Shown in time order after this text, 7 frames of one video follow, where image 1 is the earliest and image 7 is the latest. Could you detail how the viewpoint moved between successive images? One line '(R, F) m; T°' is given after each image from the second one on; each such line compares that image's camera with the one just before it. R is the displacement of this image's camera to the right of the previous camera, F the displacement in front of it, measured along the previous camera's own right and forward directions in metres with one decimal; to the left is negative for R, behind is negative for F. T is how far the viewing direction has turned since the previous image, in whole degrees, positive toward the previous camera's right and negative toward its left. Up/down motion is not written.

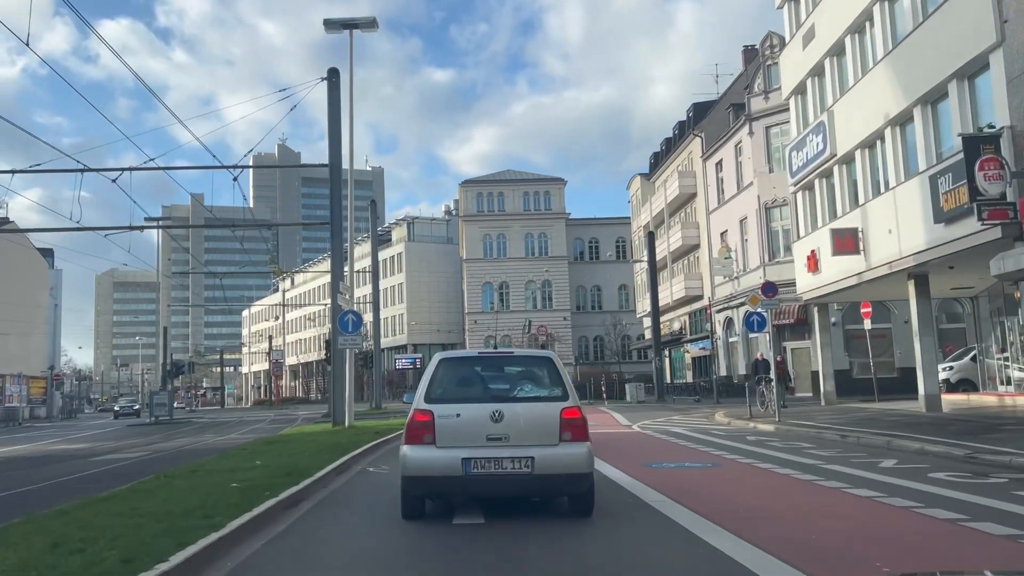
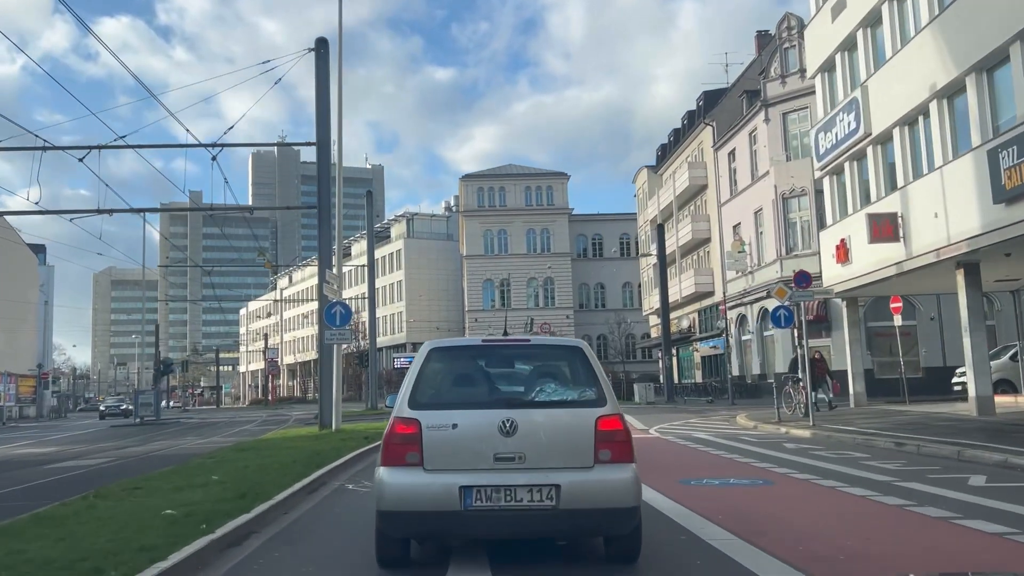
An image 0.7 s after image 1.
(-0.1, +2.2) m; 0°
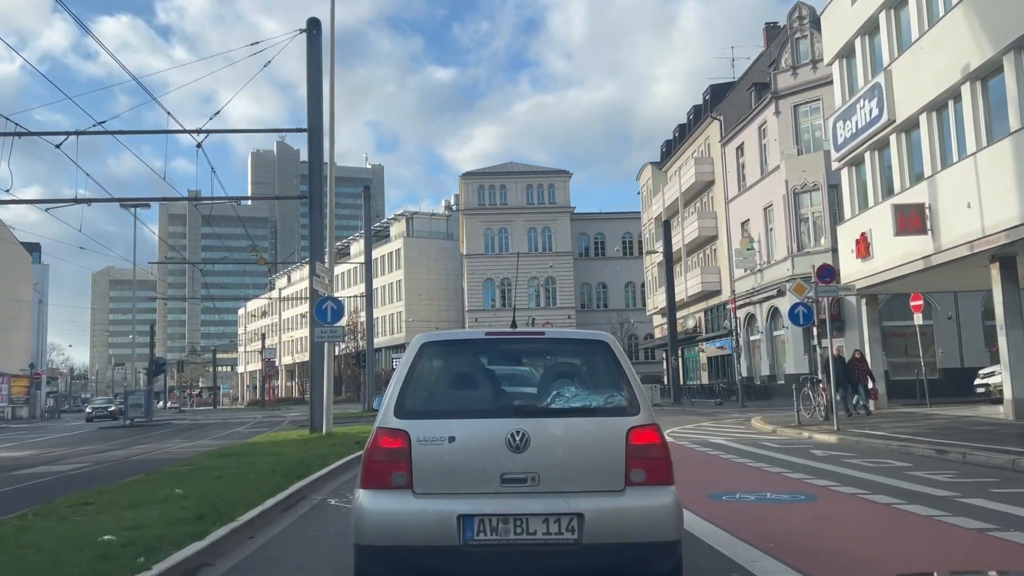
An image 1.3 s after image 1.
(-0.1, +1.3) m; 0°
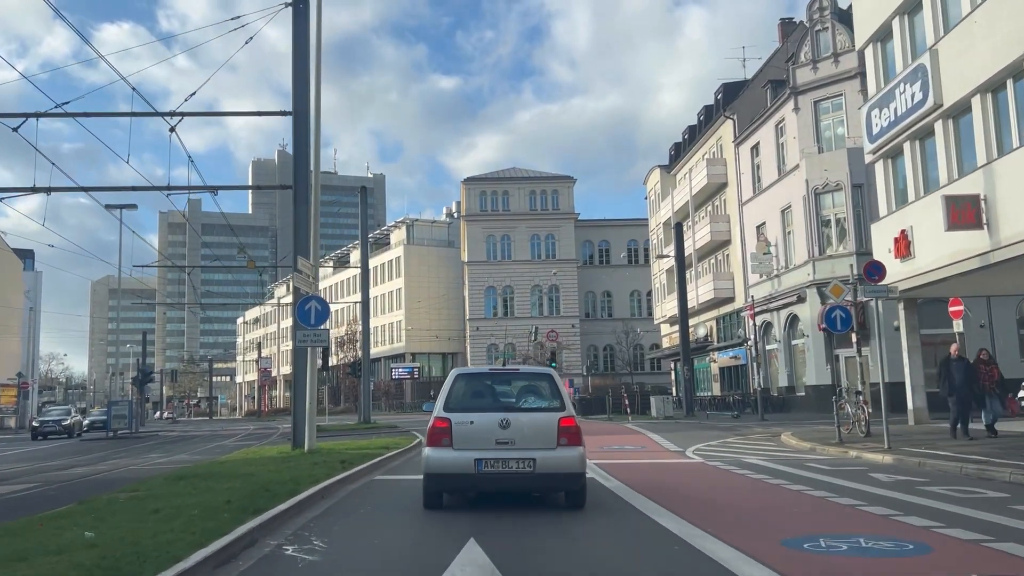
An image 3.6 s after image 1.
(-0.1, +2.2) m; 0°
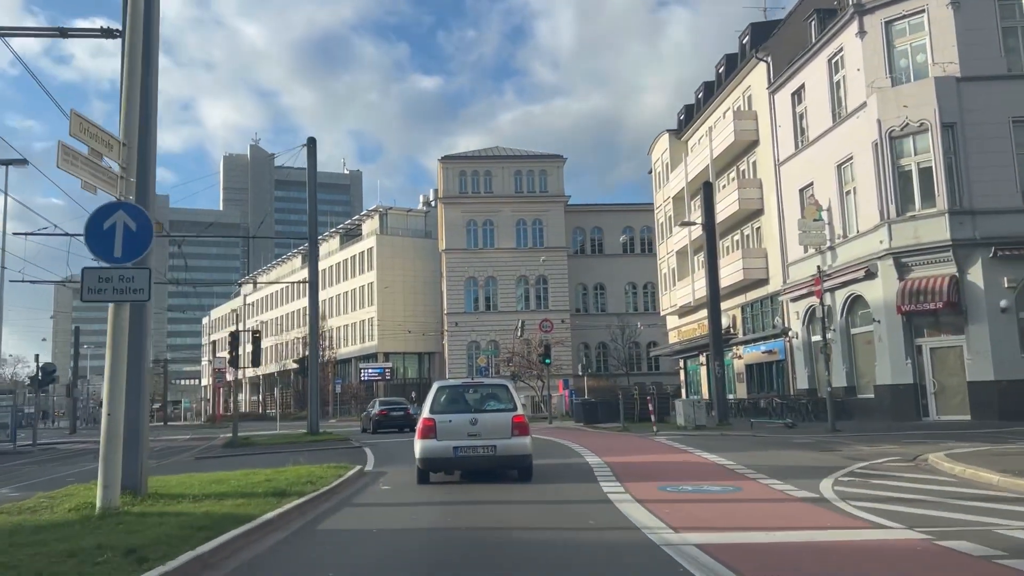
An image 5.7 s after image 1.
(-0.2, +8.4) m; +1°
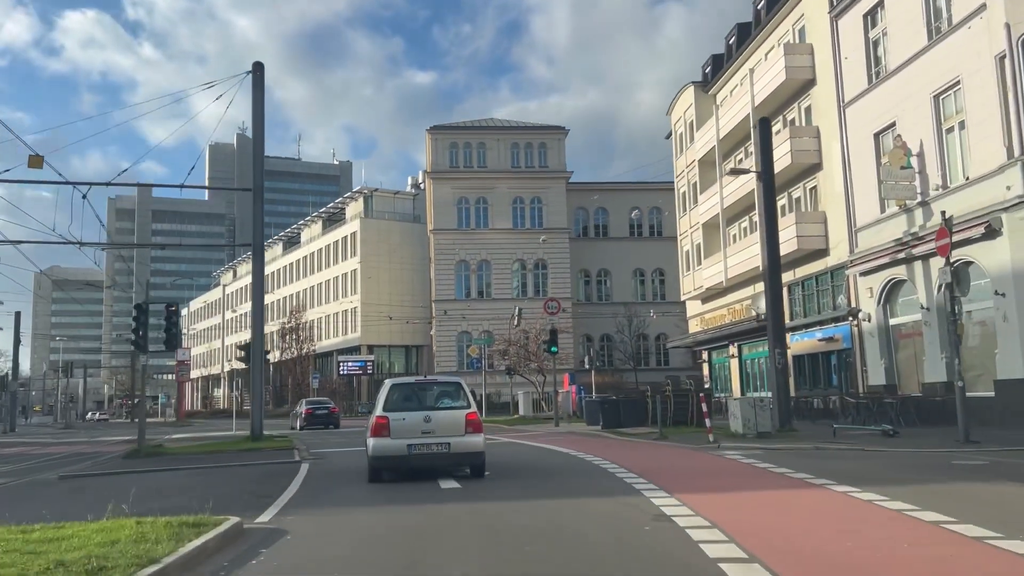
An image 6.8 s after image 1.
(-0.2, +7.3) m; 0°
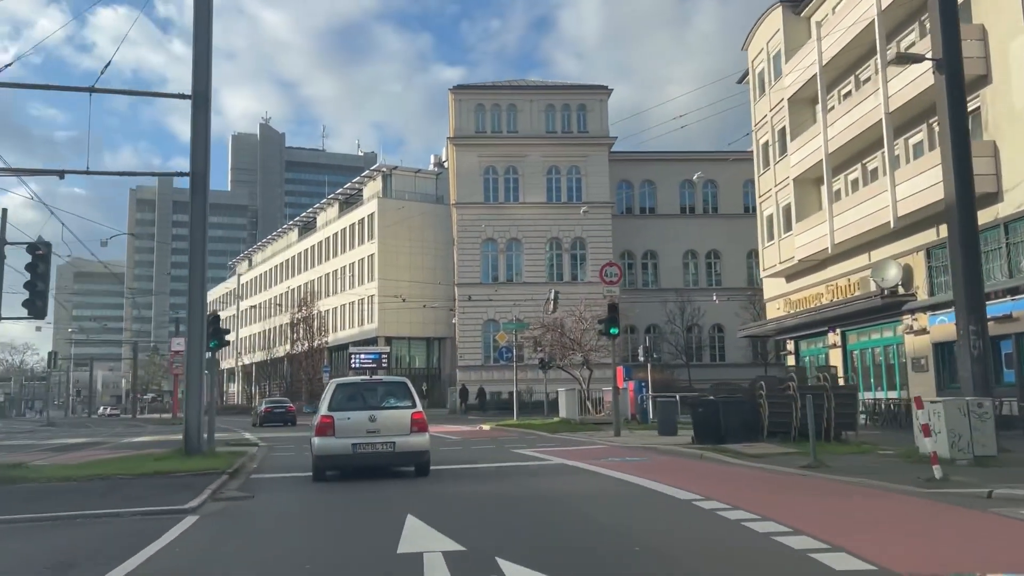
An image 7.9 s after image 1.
(-0.5, +8.3) m; -2°
